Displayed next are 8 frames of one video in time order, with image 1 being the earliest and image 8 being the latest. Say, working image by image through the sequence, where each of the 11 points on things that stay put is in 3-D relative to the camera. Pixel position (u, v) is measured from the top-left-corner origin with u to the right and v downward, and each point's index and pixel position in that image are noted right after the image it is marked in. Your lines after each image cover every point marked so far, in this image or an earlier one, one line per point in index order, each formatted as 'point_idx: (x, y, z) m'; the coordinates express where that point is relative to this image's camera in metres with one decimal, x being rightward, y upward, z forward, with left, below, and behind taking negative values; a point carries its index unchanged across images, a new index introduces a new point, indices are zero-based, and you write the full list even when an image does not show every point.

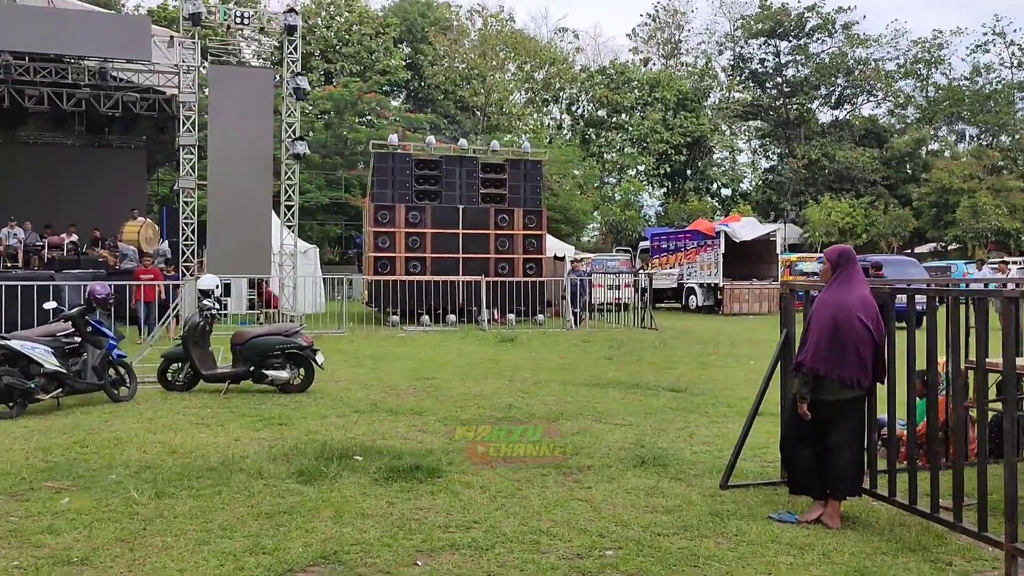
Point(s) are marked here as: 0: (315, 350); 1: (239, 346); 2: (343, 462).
0: (-1.9, -0.6, +8.7) m
1: (-2.5, -0.5, +8.5) m
2: (-1.0, -1.0, +5.5) m
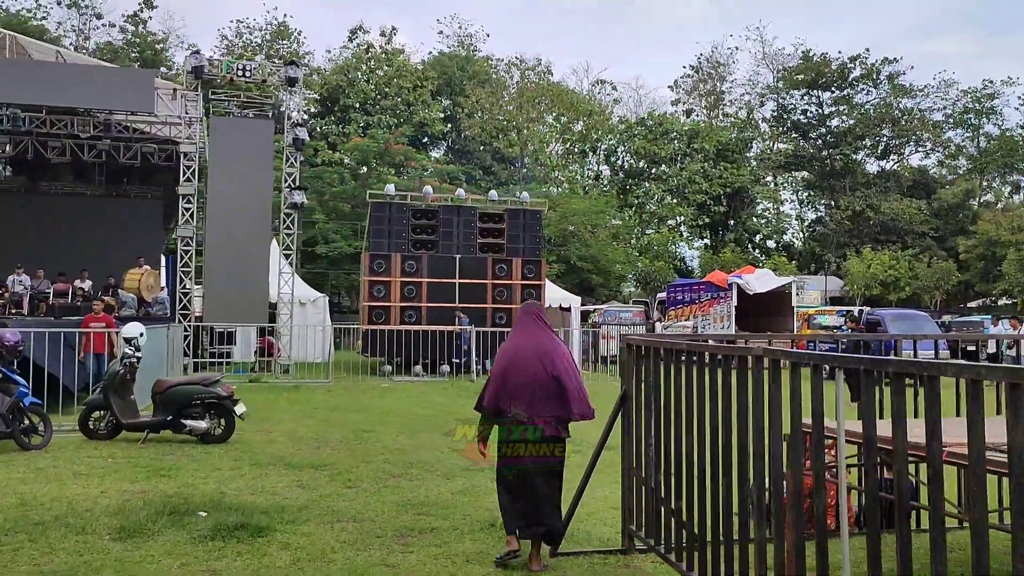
0: (-2.6, -1.1, +8.6) m
1: (-3.3, -1.0, +8.4) m
2: (-1.9, -1.3, +5.3) m
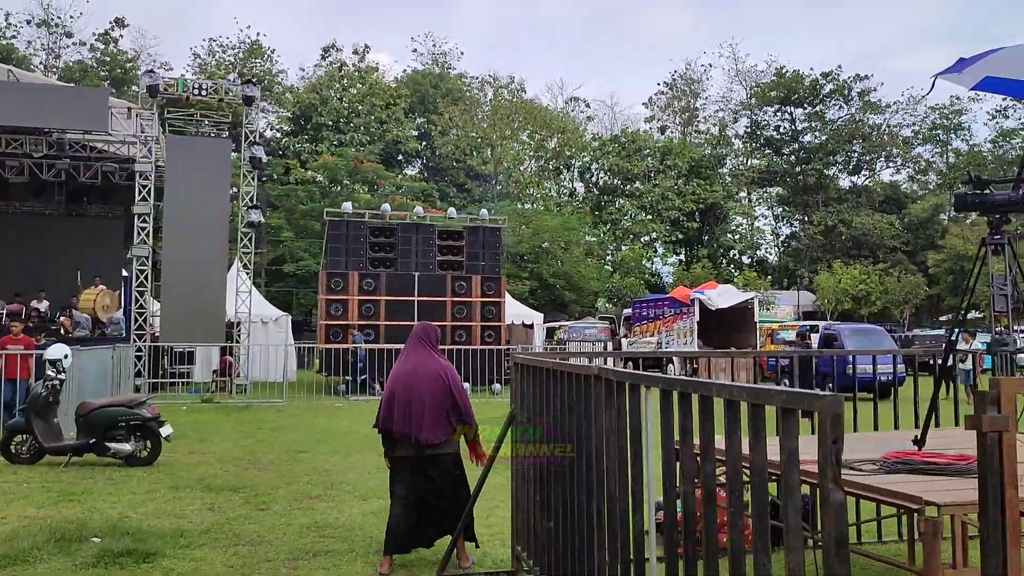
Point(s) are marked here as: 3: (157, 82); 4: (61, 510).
0: (-3.3, -1.2, +8.5) m
1: (-3.9, -1.2, +8.3) m
2: (-2.5, -1.5, +5.2) m
3: (-7.0, +4.1, +18.1) m
4: (-3.1, -1.5, +6.3) m
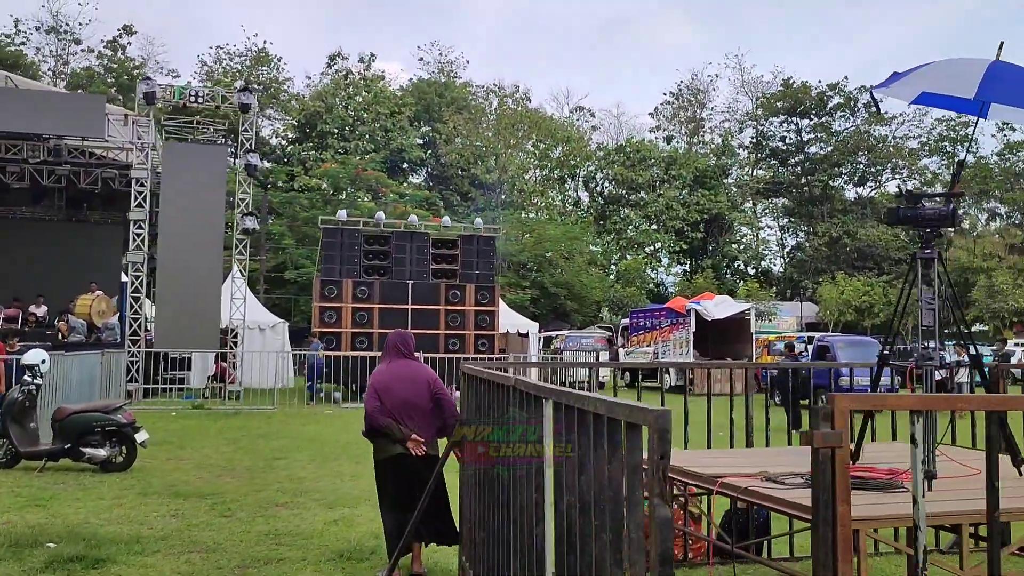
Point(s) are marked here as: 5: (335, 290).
0: (-3.5, -1.3, +8.5) m
1: (-4.1, -1.2, +8.4) m
2: (-2.8, -1.5, +5.3) m
3: (-7.1, +3.9, +18.2) m
4: (-3.4, -1.6, +6.4) m
5: (-3.5, 0.0, +18.1) m
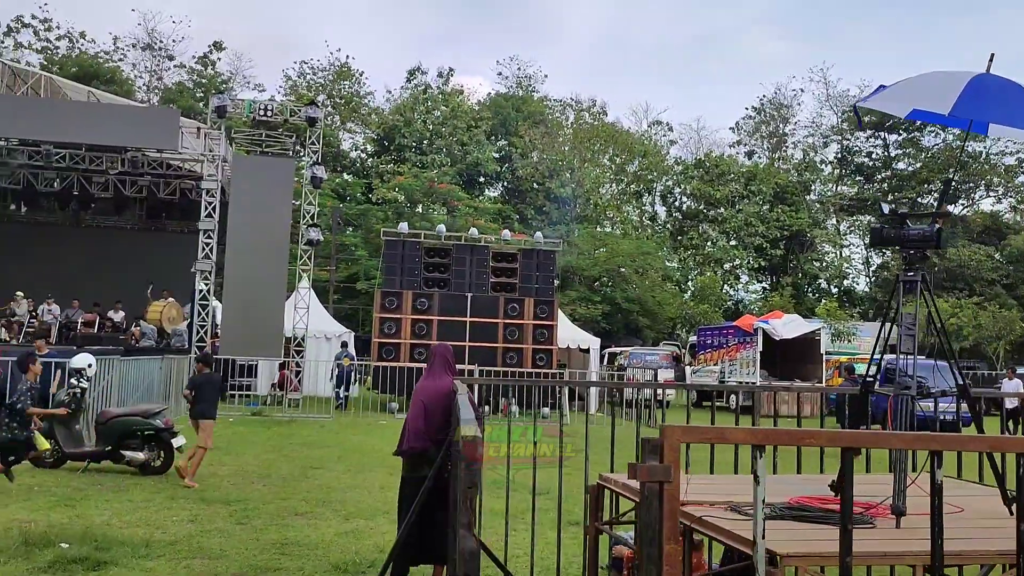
0: (-3.2, -1.4, +8.8) m
1: (-3.9, -1.3, +8.6) m
2: (-2.8, -1.5, +5.4) m
3: (-5.9, +3.8, +18.7) m
4: (-3.3, -1.6, +6.6) m
5: (-2.3, -0.3, +18.3) m
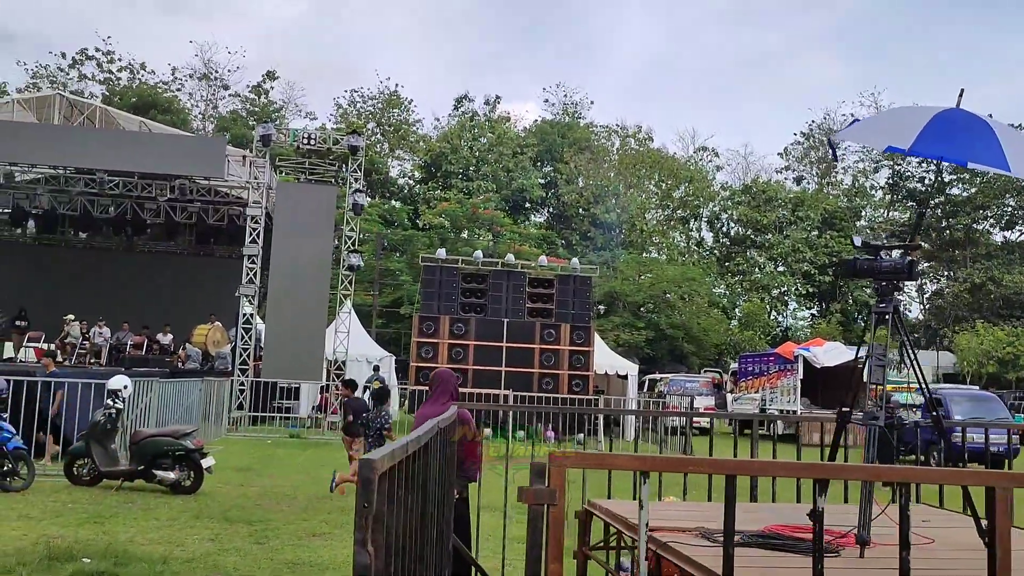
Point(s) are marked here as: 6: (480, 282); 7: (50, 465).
0: (-3.0, -1.6, +9.0) m
1: (-3.7, -1.5, +8.9) m
2: (-2.8, -1.7, +5.6) m
3: (-5.1, +3.3, +19.3) m
4: (-3.2, -1.8, +6.8) m
5: (-1.6, -0.8, +18.5) m
6: (-0.7, +0.1, +18.9) m
7: (-5.0, -1.9, +9.9) m
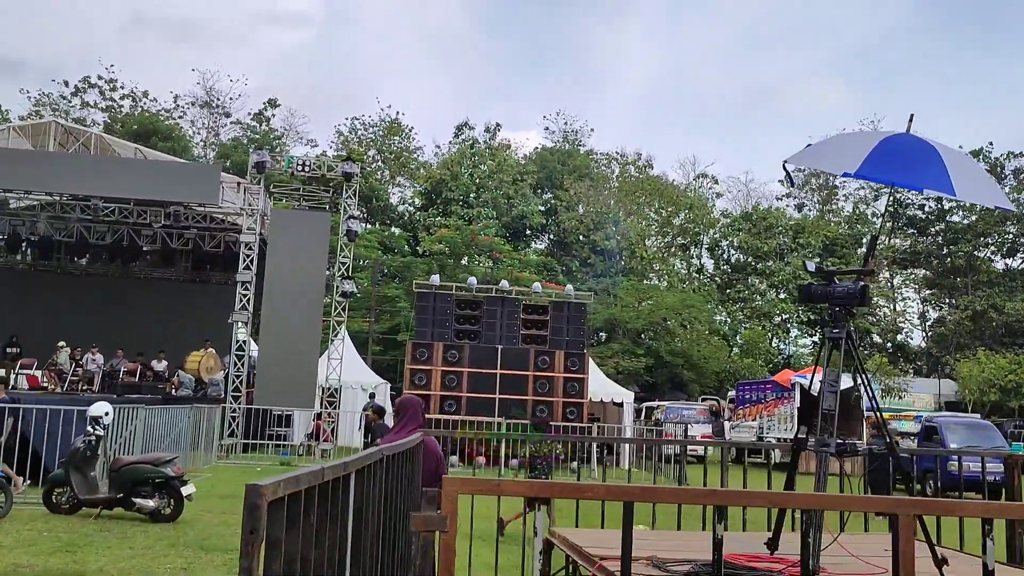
0: (-3.2, -1.9, +8.9) m
1: (-3.8, -1.8, +8.8) m
2: (-3.0, -1.8, +5.6) m
3: (-5.2, +2.7, +19.3) m
4: (-3.4, -2.0, +6.7) m
5: (-1.7, -1.3, +18.5) m
6: (-0.8, -0.4, +18.9) m
7: (-5.1, -2.2, +9.8) m
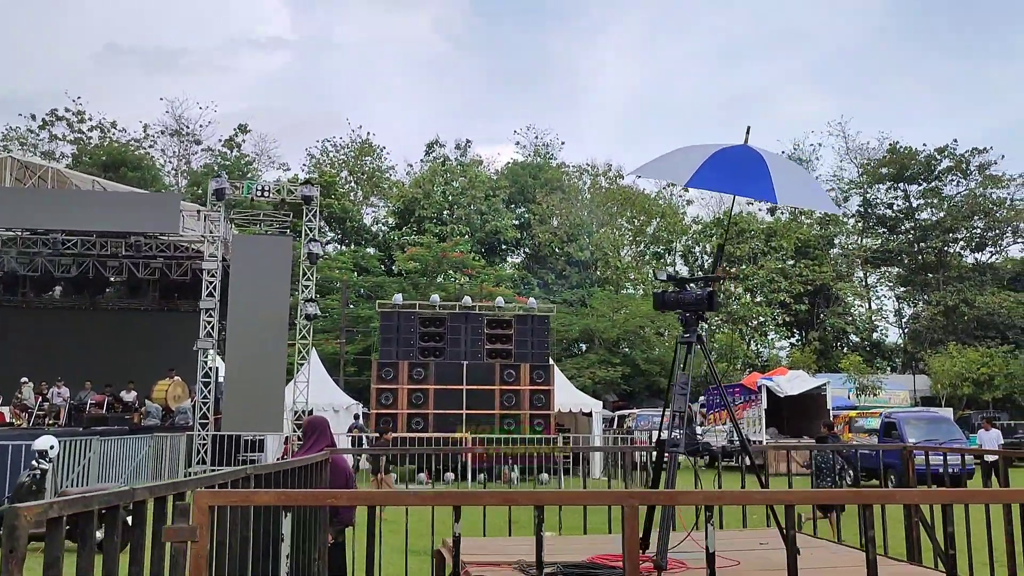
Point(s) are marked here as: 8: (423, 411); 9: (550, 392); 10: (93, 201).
0: (-3.7, -2.2, +9.0) m
1: (-4.4, -2.1, +8.9) m
2: (-3.5, -2.1, +5.6) m
3: (-6.1, +2.2, +19.4) m
4: (-3.9, -2.3, +6.8) m
5: (-2.4, -1.7, +18.6) m
6: (-1.5, -0.8, +19.0) m
7: (-5.7, -2.6, +9.8) m
8: (-1.8, -2.5, +18.4) m
9: (+0.8, -2.1, +18.8) m
10: (-8.5, +1.7, +18.6) m
